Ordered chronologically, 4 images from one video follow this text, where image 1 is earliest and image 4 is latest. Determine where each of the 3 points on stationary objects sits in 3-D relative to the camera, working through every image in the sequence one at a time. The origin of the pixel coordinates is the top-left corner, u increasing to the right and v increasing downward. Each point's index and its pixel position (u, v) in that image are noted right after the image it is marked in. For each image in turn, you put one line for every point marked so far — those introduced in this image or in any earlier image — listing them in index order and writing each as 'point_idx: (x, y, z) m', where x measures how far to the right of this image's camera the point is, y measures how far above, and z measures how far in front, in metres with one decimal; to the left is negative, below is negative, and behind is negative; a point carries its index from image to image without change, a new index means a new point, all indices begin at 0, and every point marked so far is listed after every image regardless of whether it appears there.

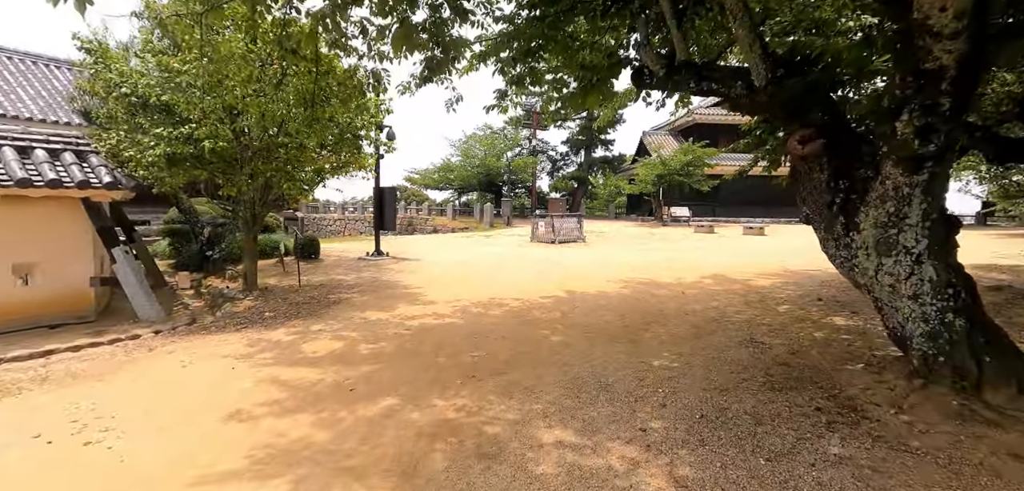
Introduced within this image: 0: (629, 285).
0: (+2.2, -0.7, +8.3) m
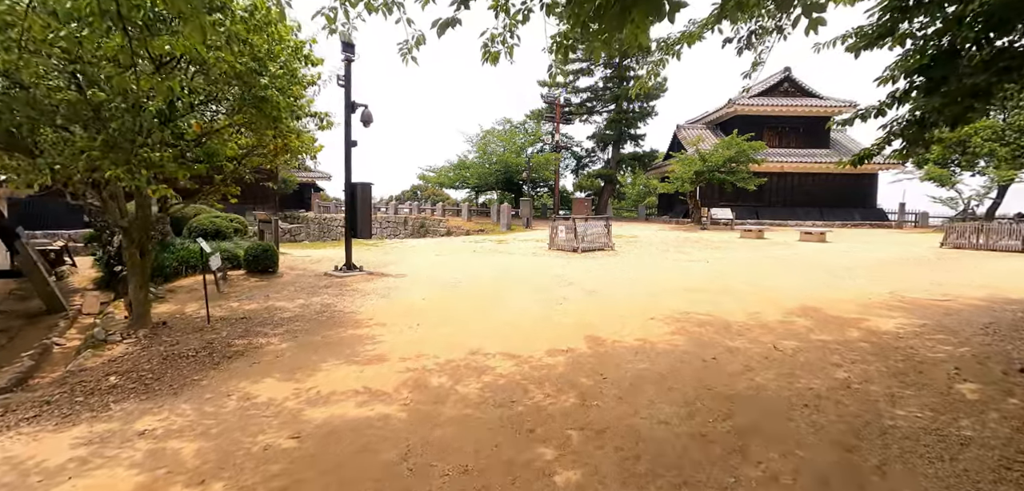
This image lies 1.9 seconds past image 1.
0: (+2.2, -1.0, +5.5) m
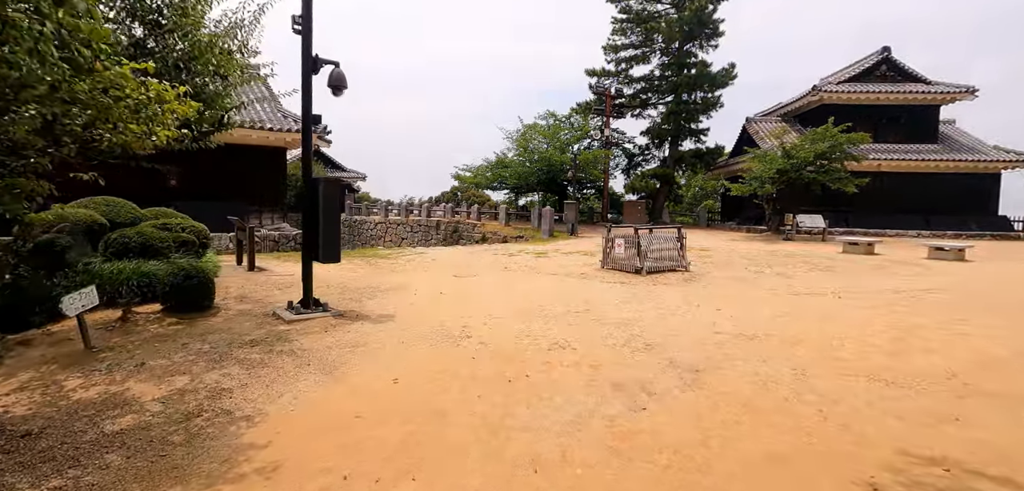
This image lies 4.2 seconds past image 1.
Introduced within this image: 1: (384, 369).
0: (+2.3, -1.5, +2.1) m
1: (-1.3, -1.2, +4.4) m
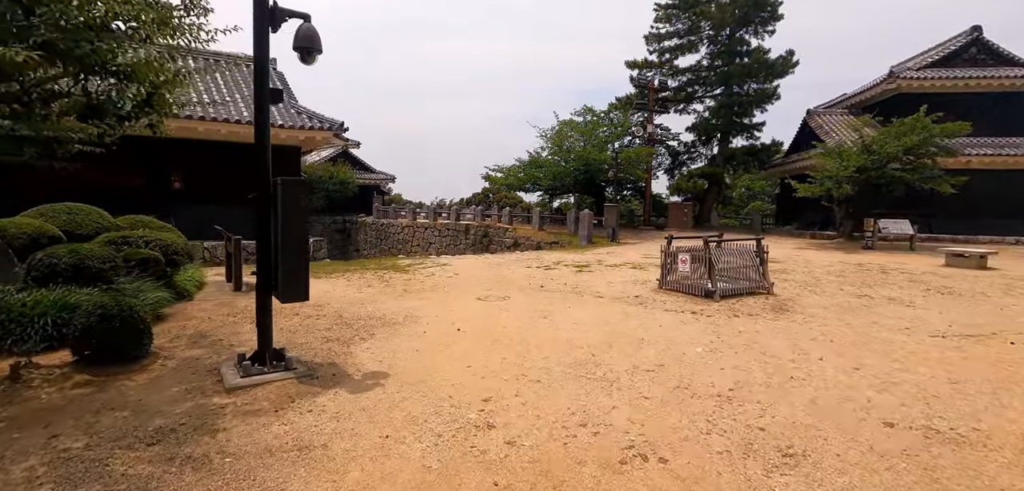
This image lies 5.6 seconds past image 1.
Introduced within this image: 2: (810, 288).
0: (+2.4, -1.8, 0.0) m
1: (-1.0, -1.5, +2.6) m
2: (+6.7, -0.9, +9.8) m
